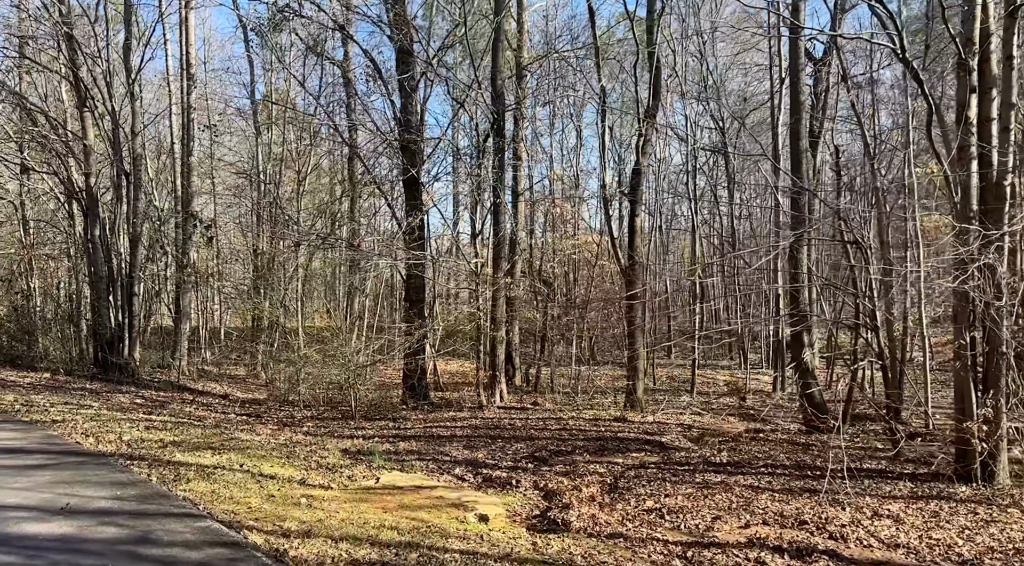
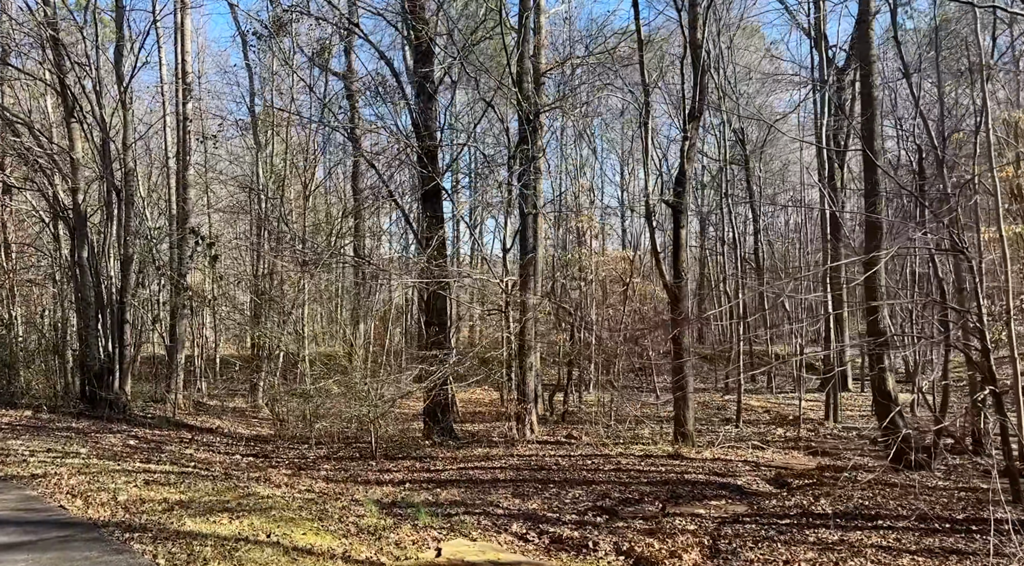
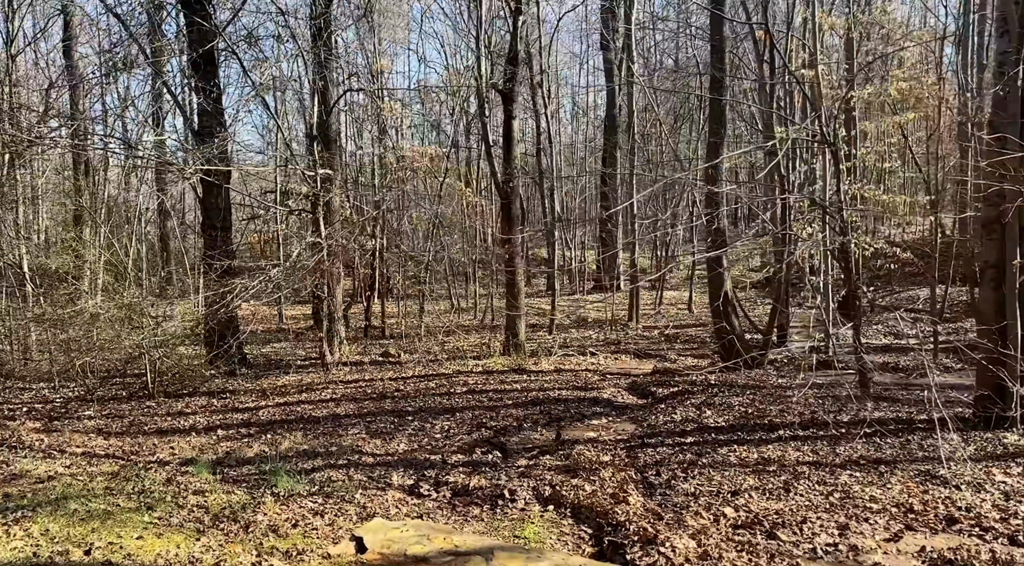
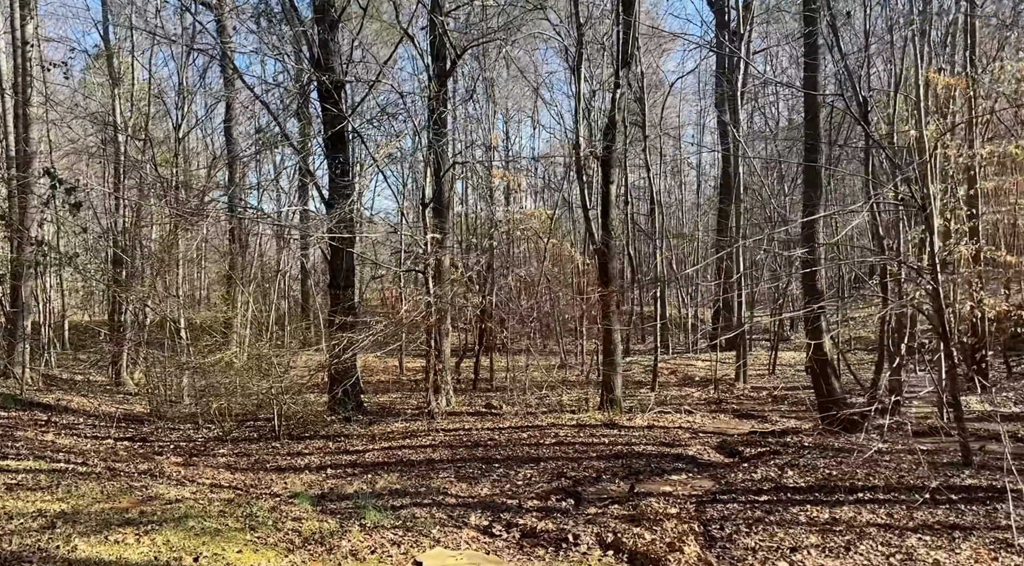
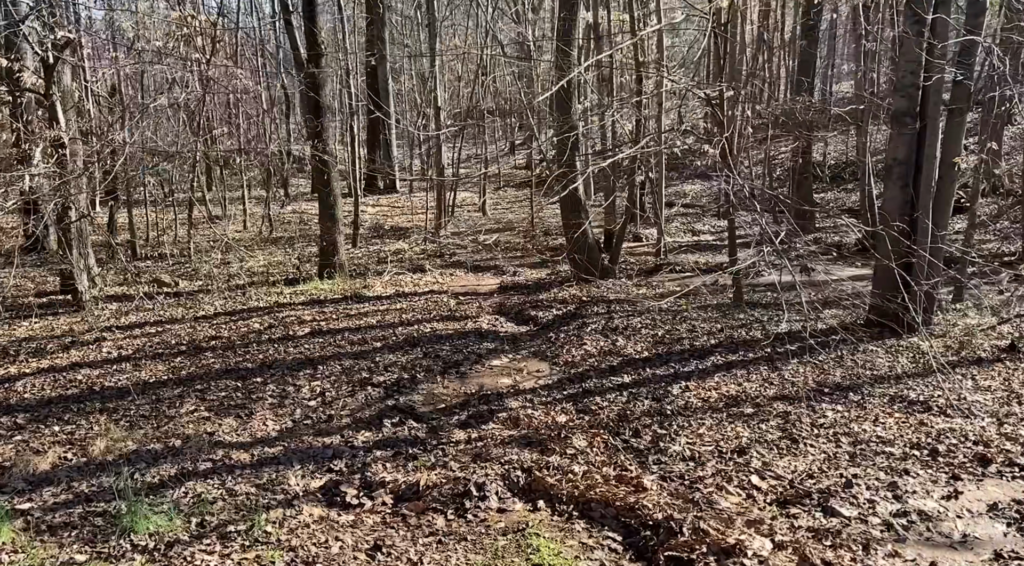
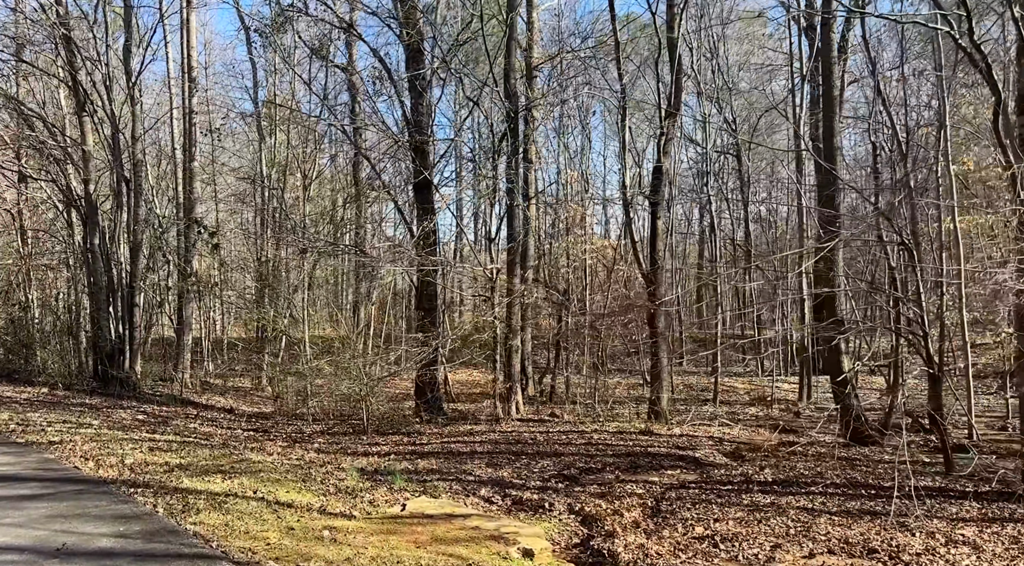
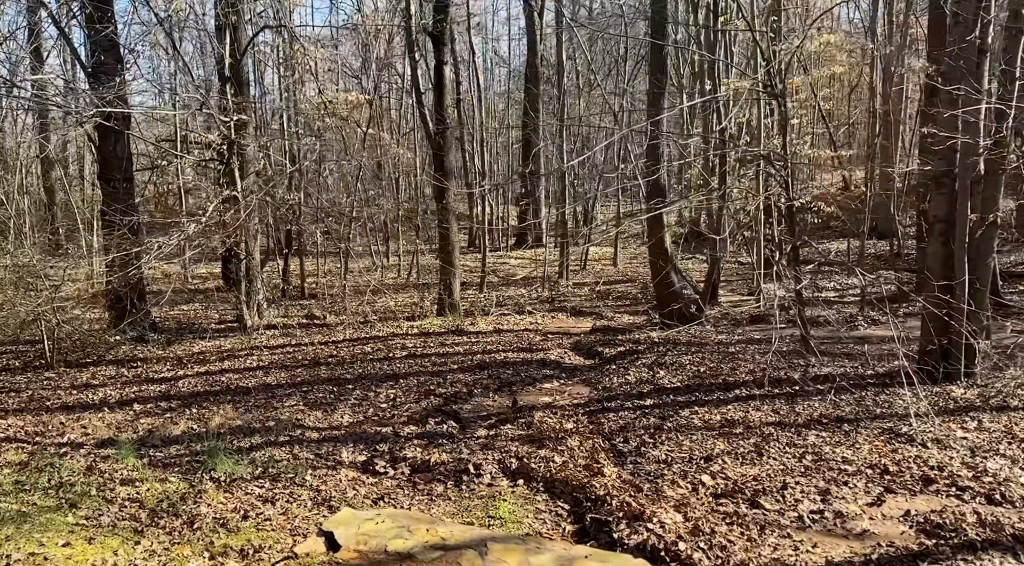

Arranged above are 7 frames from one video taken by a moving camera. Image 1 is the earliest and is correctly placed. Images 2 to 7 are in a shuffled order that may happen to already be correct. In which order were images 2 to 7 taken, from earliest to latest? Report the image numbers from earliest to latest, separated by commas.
6, 2, 4, 3, 7, 5
